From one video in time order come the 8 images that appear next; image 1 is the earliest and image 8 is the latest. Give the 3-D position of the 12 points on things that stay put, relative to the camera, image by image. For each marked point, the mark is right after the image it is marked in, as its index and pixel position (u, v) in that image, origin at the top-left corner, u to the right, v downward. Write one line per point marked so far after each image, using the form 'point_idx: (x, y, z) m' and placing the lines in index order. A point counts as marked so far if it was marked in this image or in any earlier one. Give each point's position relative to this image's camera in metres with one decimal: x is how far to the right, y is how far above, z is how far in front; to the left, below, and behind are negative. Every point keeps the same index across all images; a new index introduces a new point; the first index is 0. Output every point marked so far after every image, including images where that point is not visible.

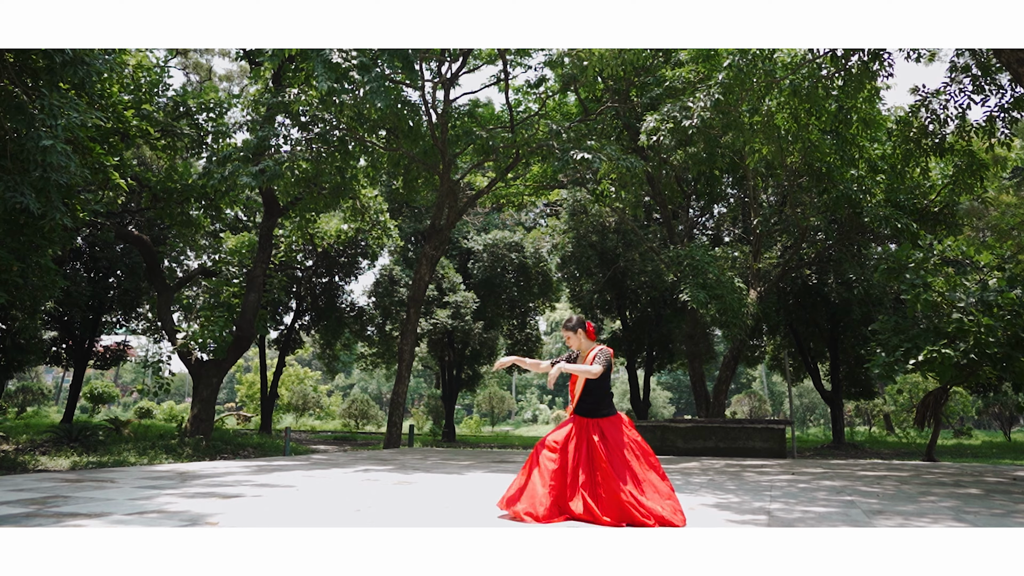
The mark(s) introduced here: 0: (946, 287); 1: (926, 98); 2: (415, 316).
0: (+7.0, 0.0, +12.5) m
1: (+6.4, +2.9, +11.8) m
2: (-1.8, -0.5, +14.2) m
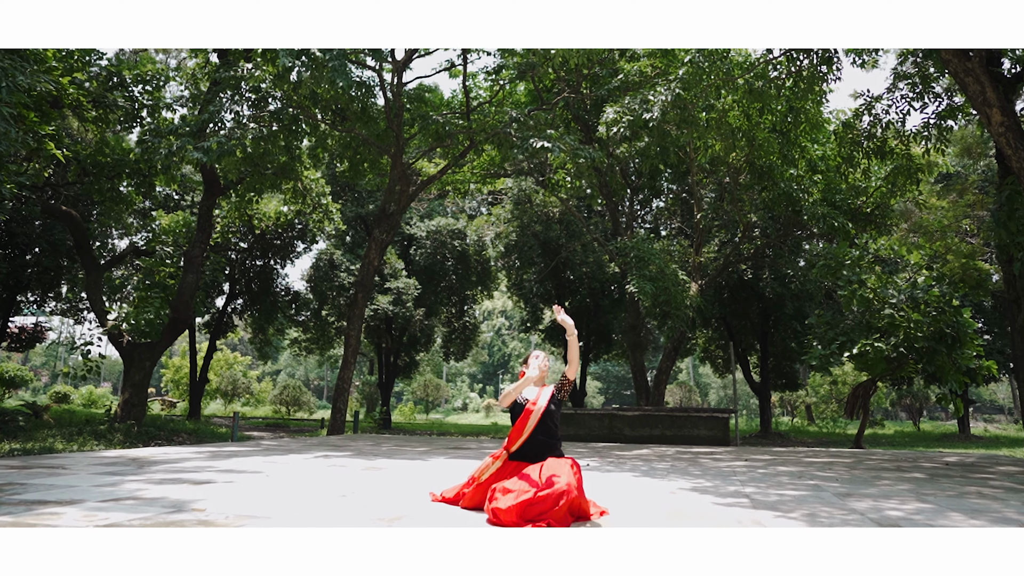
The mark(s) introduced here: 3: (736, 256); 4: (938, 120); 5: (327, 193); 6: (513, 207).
0: (+6.2, +0.1, +13.1) m
1: (+5.7, +3.0, +12.3) m
2: (-2.7, -0.2, +14.0) m
3: (+5.5, +0.8, +18.7) m
4: (+6.4, +2.5, +11.7) m
5: (-4.5, +2.4, +18.8) m
6: (0.0, +2.2, +20.6) m
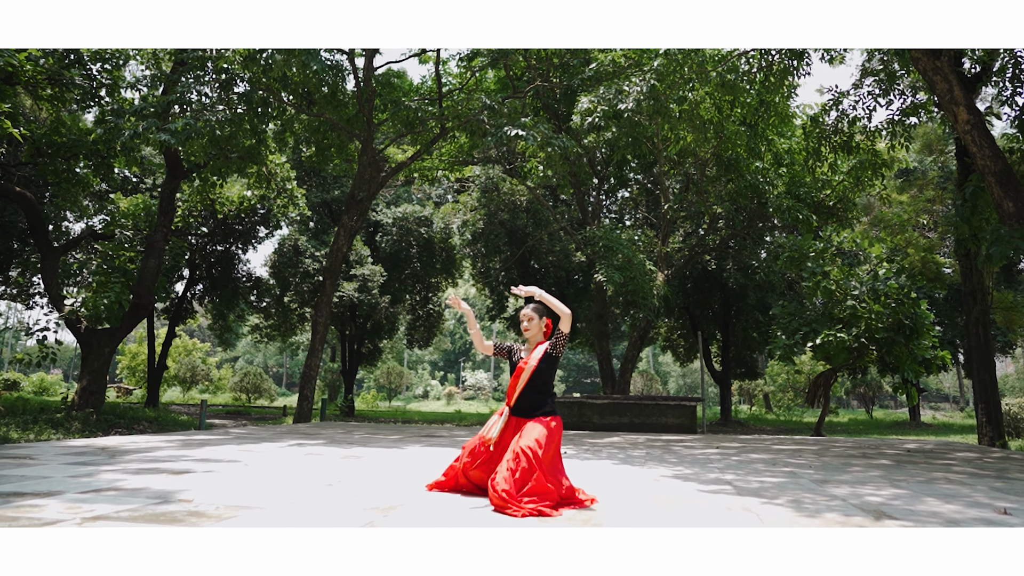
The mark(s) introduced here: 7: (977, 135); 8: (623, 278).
0: (+5.7, +0.2, +13.4) m
1: (+5.3, +3.1, +12.6) m
2: (-3.2, 0.0, +13.8) m
3: (+4.7, +1.0, +19.0) m
4: (+6.0, +2.7, +12.0) m
5: (-5.2, +2.7, +18.5) m
6: (-0.8, +2.5, +20.5) m
7: (+5.0, +1.6, +8.3) m
8: (+2.4, +0.2, +16.4) m
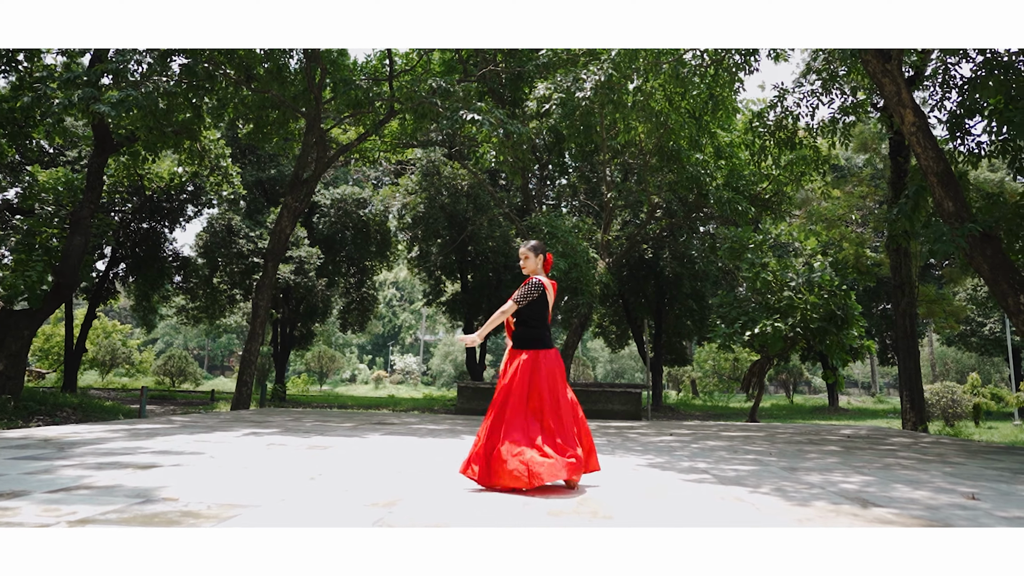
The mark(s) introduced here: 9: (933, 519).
0: (+4.8, +0.4, +13.9) m
1: (+4.5, +3.2, +12.9) m
2: (-4.1, +0.3, +13.4) m
3: (+3.2, +1.3, +19.3) m
4: (+5.3, +2.8, +12.5) m
5: (-6.6, +3.1, +17.8) m
6: (-2.4, +2.9, +20.3) m
7: (+4.6, +1.7, +8.7) m
8: (+1.2, +0.5, +16.5) m
9: (+2.2, -1.2, +4.0) m
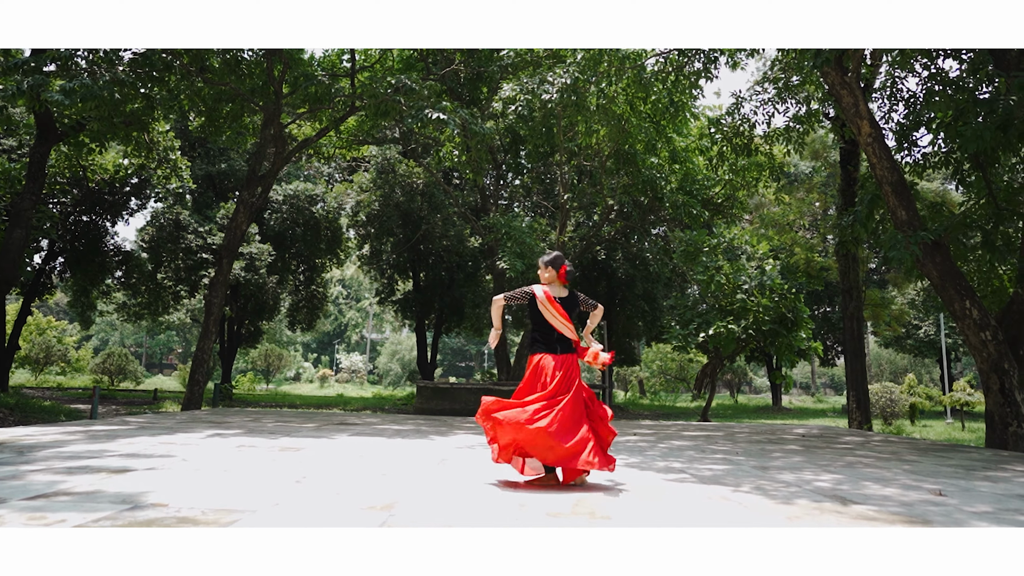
0: (+4.0, +0.3, +14.2) m
1: (+3.9, +3.2, +13.3) m
2: (-4.8, +0.4, +13.1) m
3: (+2.1, +1.3, +19.5) m
4: (+4.7, +2.7, +12.8) m
5: (-7.5, +3.2, +17.3) m
6: (-3.5, +3.0, +20.1) m
7: (+4.3, +1.6, +9.1) m
8: (+0.3, +0.5, +16.6) m
9: (+2.2, -1.2, +4.2) m
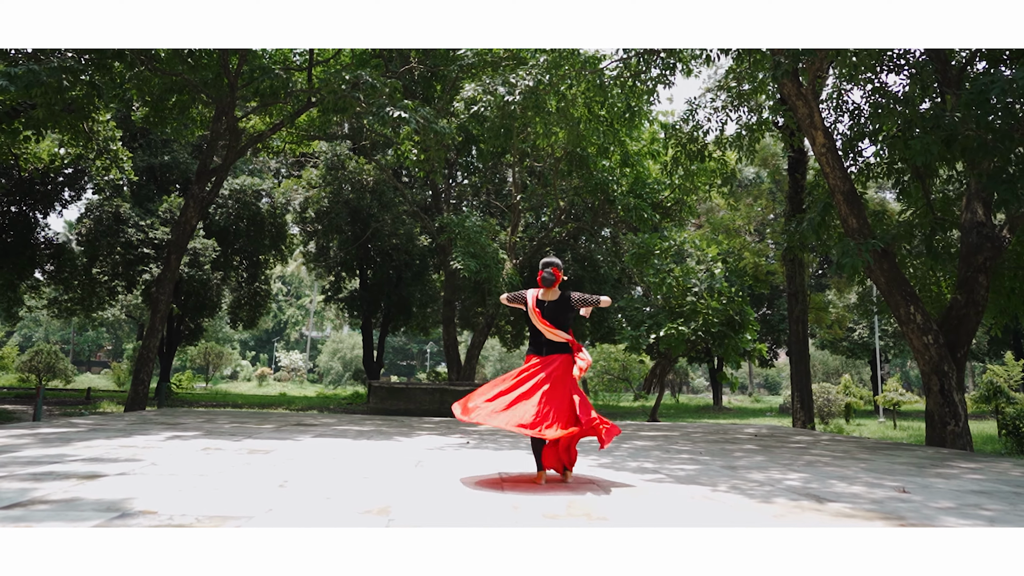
0: (+3.2, +0.3, +14.5) m
1: (+3.2, +3.1, +13.6) m
2: (-5.5, +0.4, +12.7) m
3: (+0.9, +1.3, +19.7) m
4: (+4.0, +2.7, +13.2) m
5: (-8.5, +3.3, +16.7) m
6: (-4.8, +3.0, +19.8) m
7: (+3.9, +1.6, +9.4) m
8: (-0.7, +0.5, +16.6) m
9: (+2.1, -1.3, +4.4) m
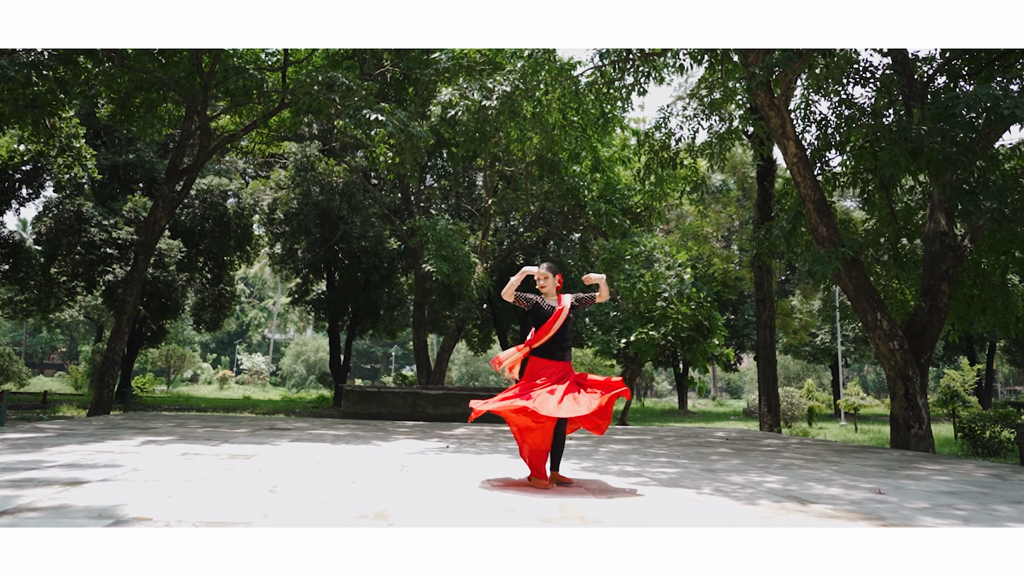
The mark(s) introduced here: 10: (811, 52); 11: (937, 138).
0: (+2.7, +0.2, +14.7) m
1: (+2.7, +3.1, +13.8) m
2: (-6.0, +0.4, +12.5) m
3: (+0.1, +1.2, +19.7) m
4: (+3.6, +2.6, +13.4) m
5: (-9.1, +3.3, +16.3) m
6: (-5.5, +3.0, +19.6) m
7: (+3.6, +1.5, +9.7) m
8: (-1.4, +0.4, +16.6) m
9: (+2.1, -1.3, +4.6) m
10: (+3.6, +2.8, +9.3) m
11: (+5.1, +1.8, +9.2) m
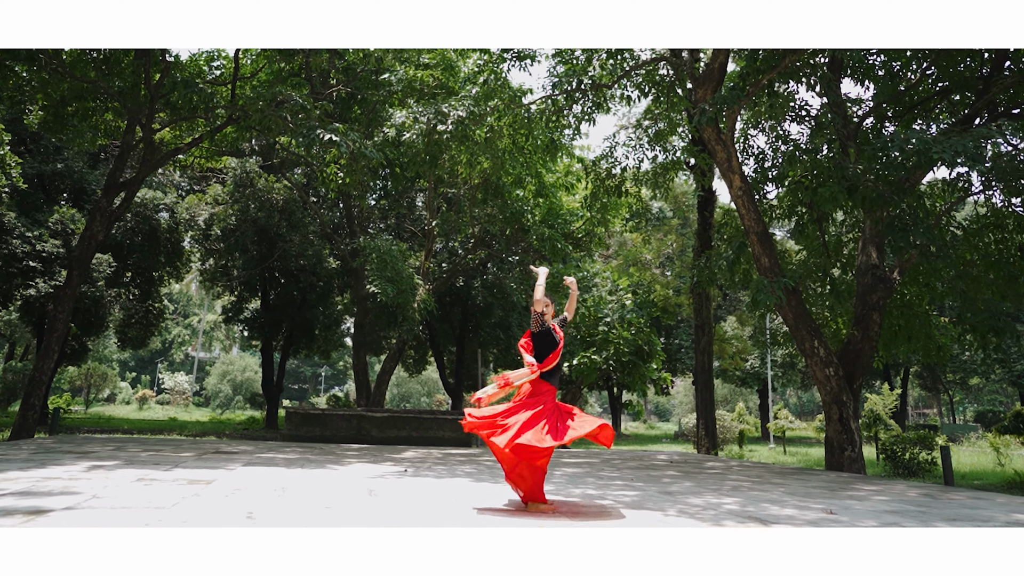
0: (+1.6, -0.3, +15.0) m
1: (+1.8, +2.6, +14.2) m
2: (-6.8, +0.1, +12.0) m
3: (-1.4, +0.6, +19.8) m
4: (+2.6, +2.1, +13.9) m
5: (-10.2, +3.0, +15.6) m
6: (-6.9, +2.5, +19.2) m
7: (+3.0, +1.1, +10.1) m
8: (-2.6, 0.0, +16.5) m
9: (+1.9, -1.5, +4.8) m
10: (+3.1, +2.5, +9.7) m
11: (+4.5, +1.4, +9.8) m
